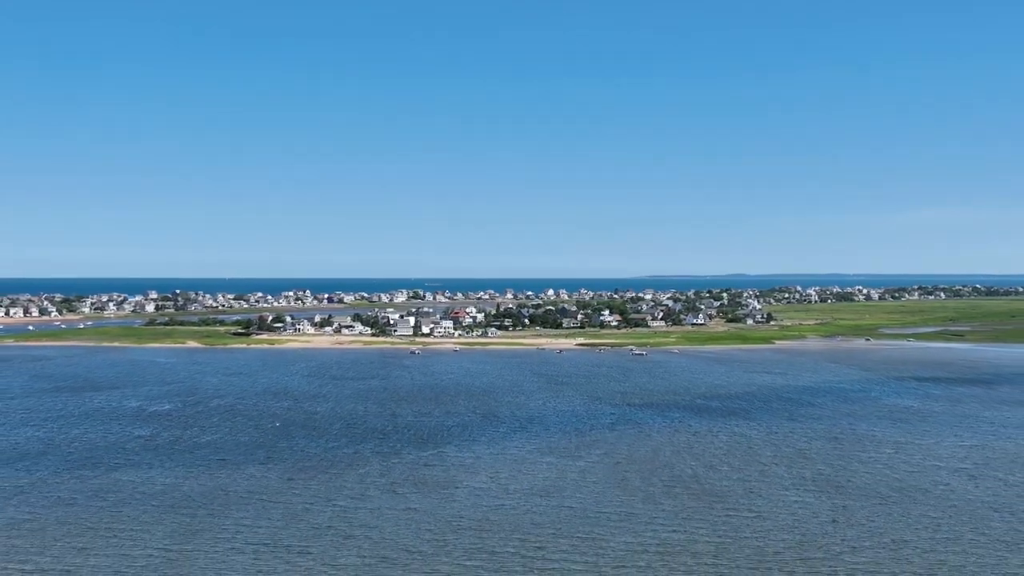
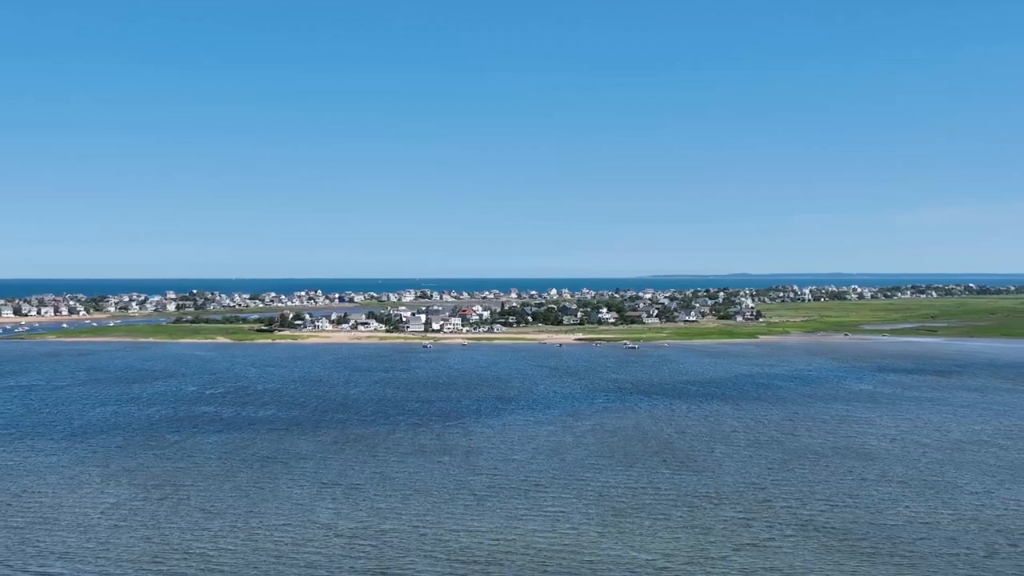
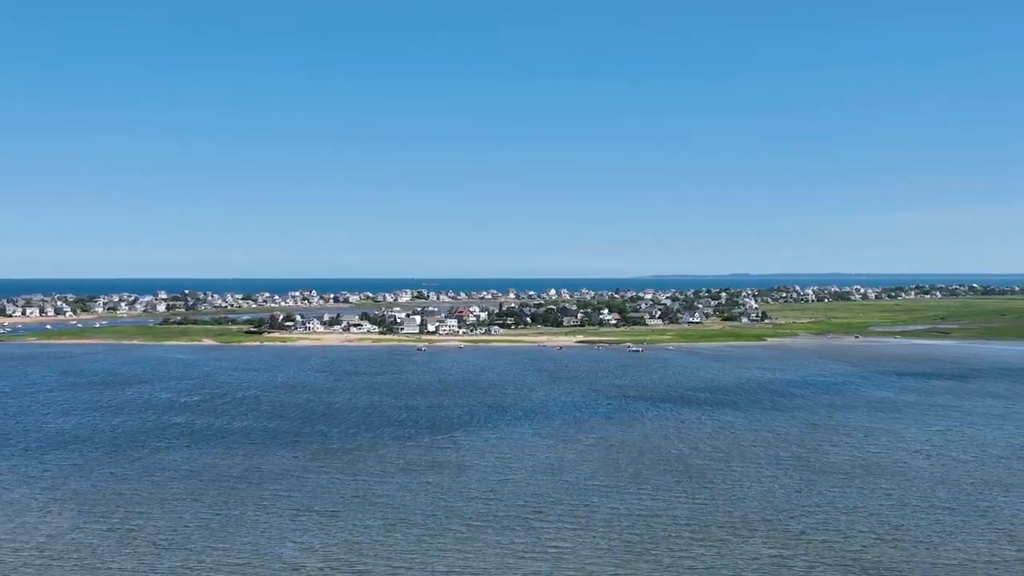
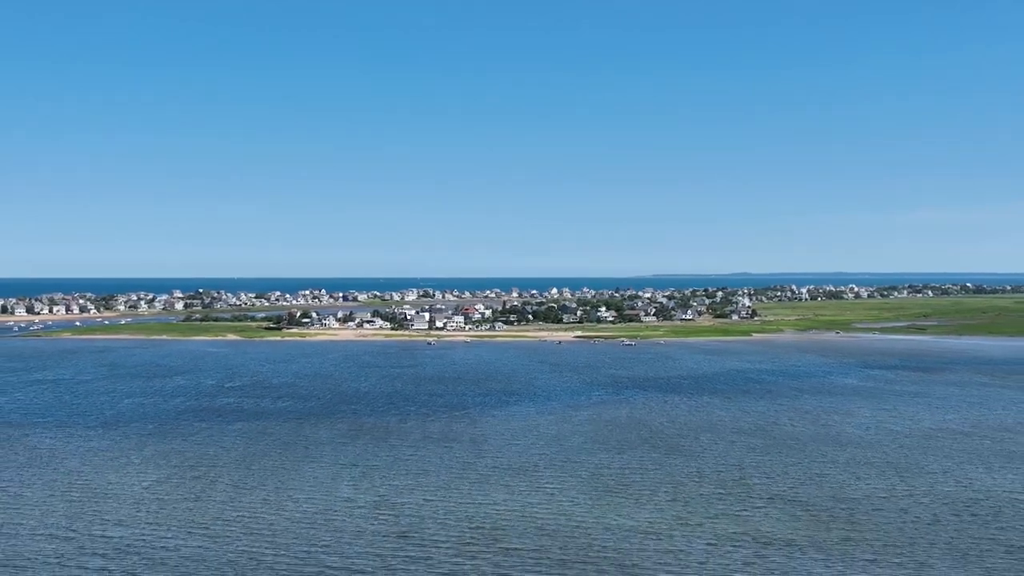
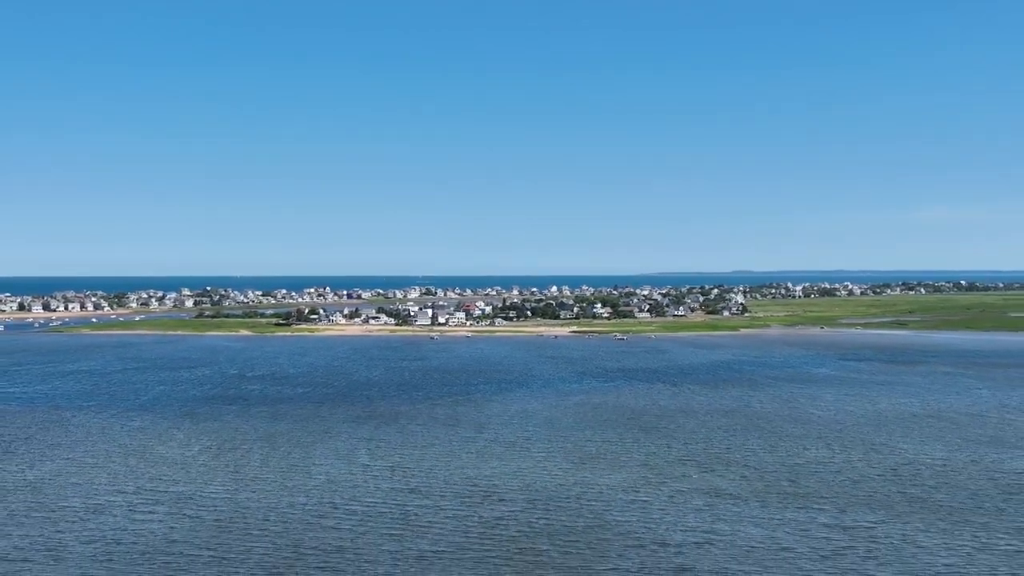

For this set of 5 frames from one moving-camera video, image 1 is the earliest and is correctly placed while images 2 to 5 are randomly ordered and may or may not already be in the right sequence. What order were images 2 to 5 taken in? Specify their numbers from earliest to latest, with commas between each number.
3, 2, 4, 5
